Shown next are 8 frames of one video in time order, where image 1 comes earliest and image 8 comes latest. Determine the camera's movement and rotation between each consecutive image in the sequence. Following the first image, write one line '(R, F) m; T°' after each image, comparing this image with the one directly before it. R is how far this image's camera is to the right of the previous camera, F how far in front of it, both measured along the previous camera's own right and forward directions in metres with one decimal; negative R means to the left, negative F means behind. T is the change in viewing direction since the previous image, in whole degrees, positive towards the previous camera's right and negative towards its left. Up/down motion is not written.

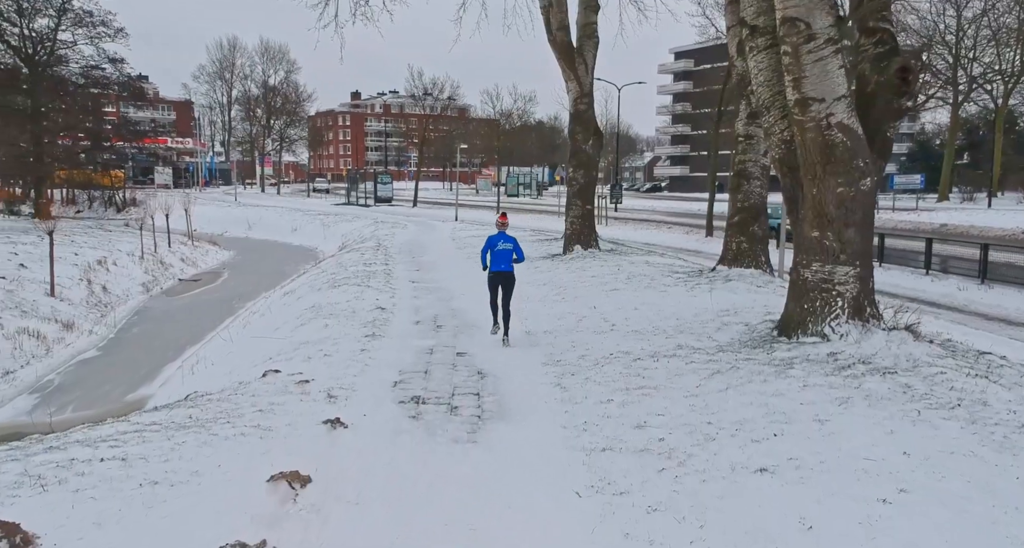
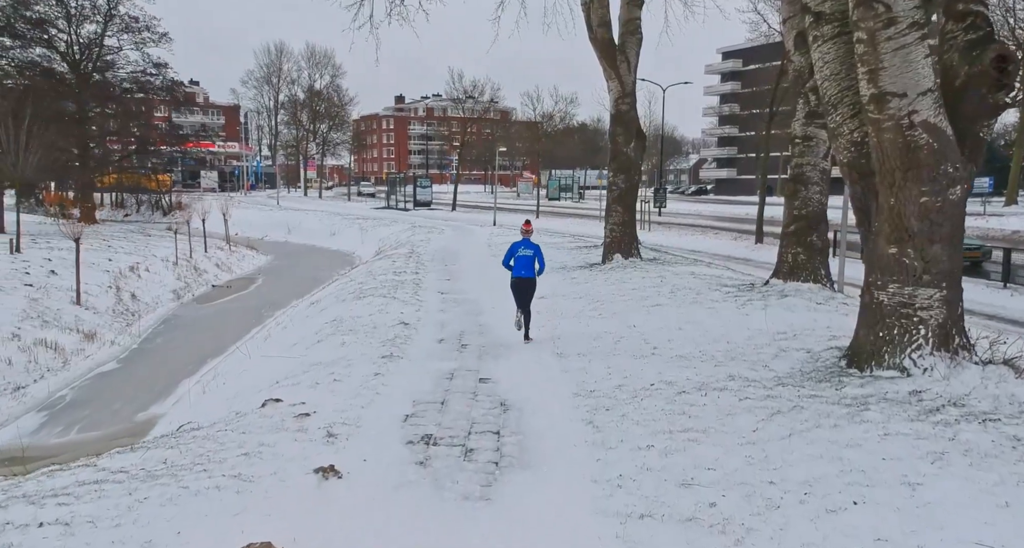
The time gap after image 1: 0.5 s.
(+0.1, +0.9) m; -3°
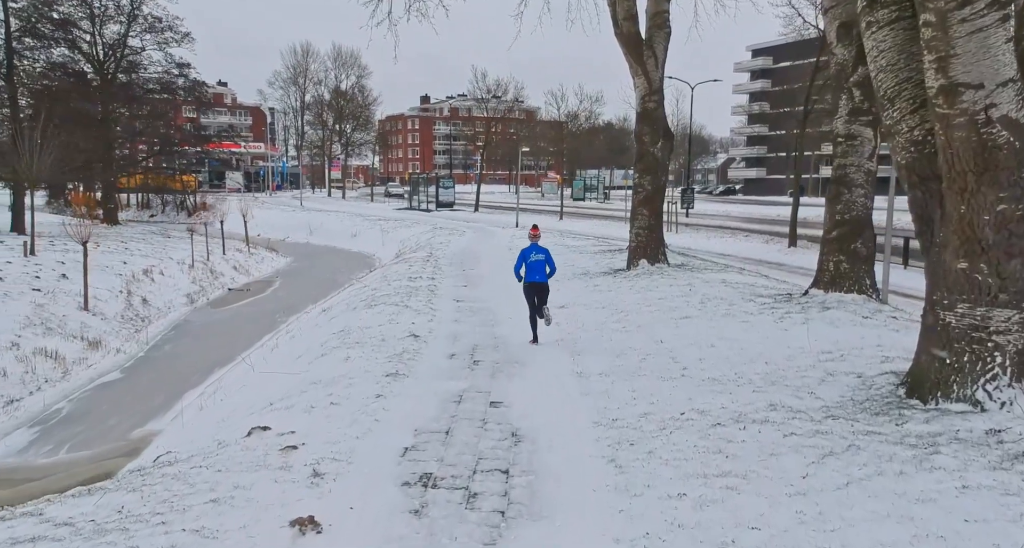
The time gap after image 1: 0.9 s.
(+0.1, +0.7) m; -2°
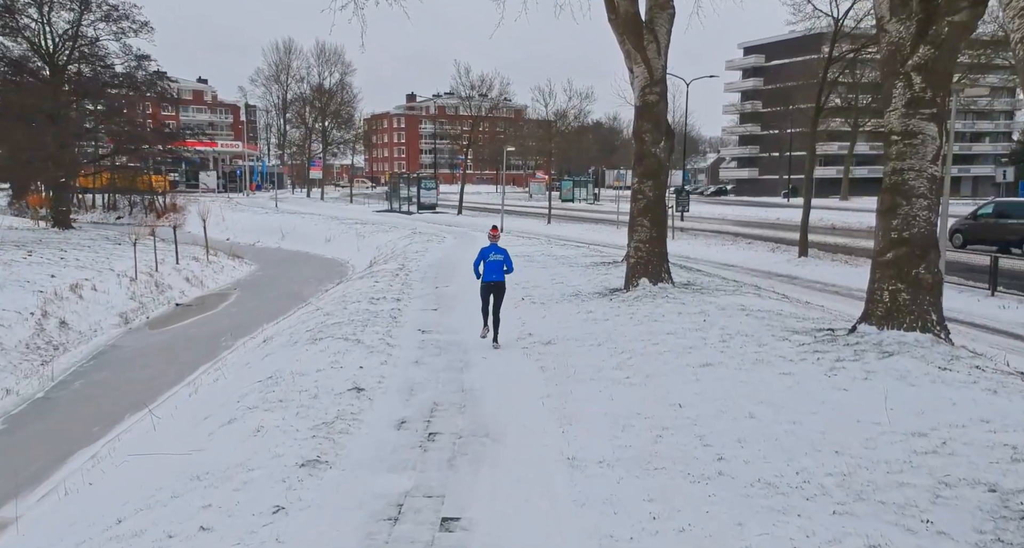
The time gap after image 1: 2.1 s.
(+0.2, +2.3) m; +1°
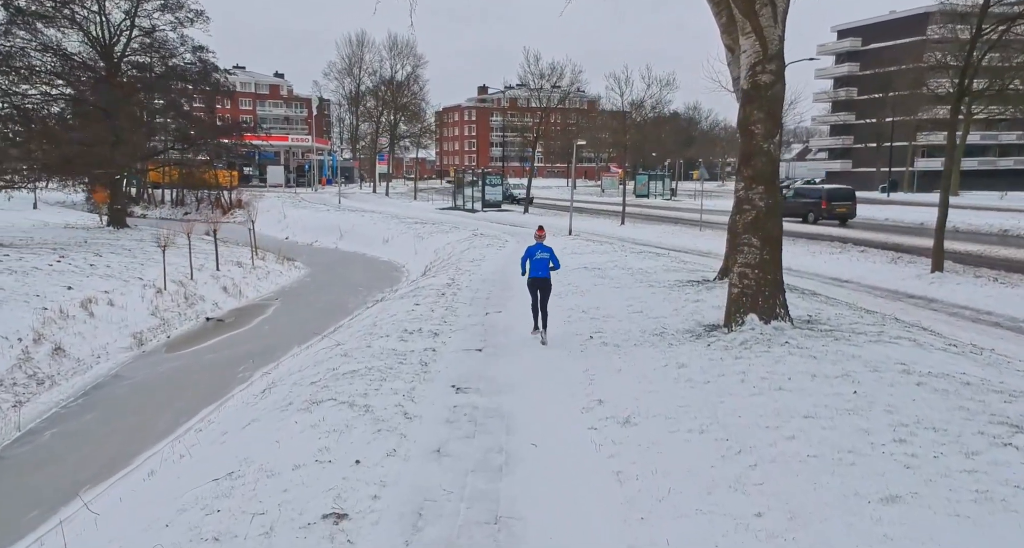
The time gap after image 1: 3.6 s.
(+0.1, +2.9) m; -5°
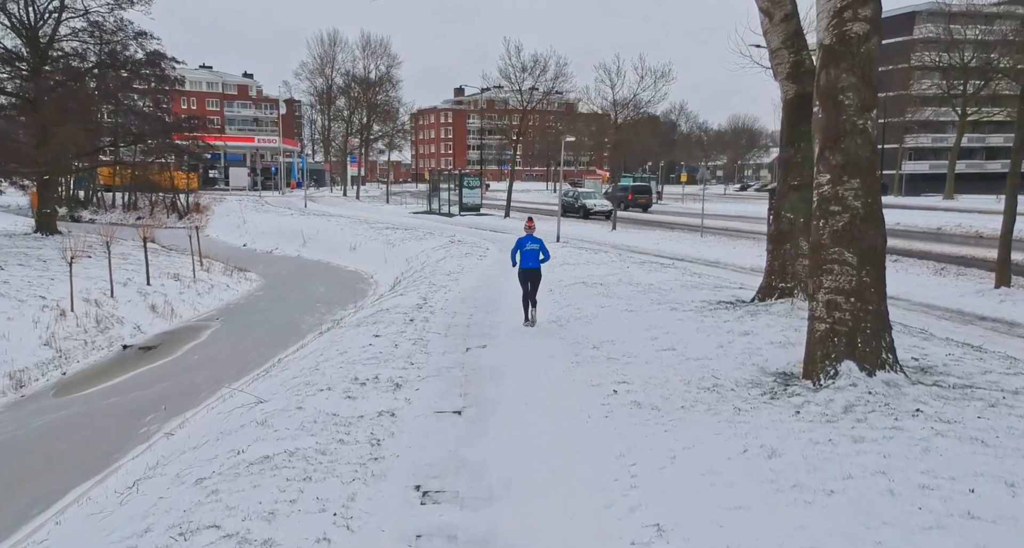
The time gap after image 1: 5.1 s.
(-0.1, +3.1) m; +2°
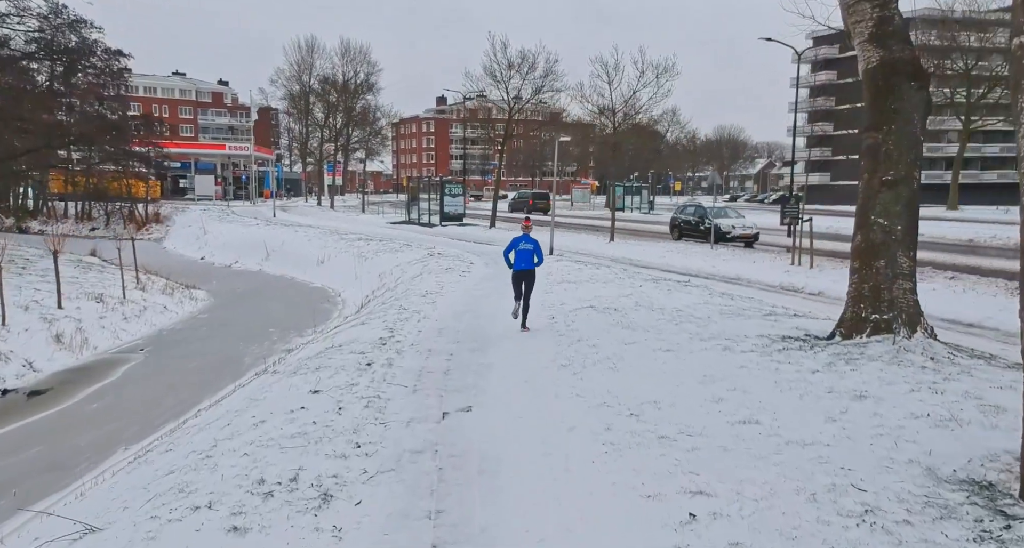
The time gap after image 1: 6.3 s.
(-0.1, +3.2) m; +1°
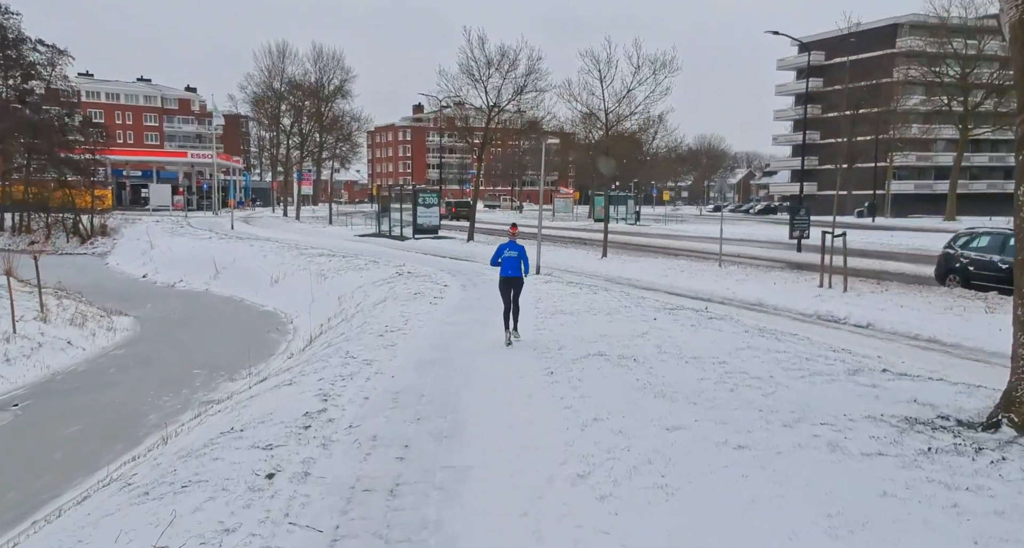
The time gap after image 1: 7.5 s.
(-0.1, +3.3) m; +2°
